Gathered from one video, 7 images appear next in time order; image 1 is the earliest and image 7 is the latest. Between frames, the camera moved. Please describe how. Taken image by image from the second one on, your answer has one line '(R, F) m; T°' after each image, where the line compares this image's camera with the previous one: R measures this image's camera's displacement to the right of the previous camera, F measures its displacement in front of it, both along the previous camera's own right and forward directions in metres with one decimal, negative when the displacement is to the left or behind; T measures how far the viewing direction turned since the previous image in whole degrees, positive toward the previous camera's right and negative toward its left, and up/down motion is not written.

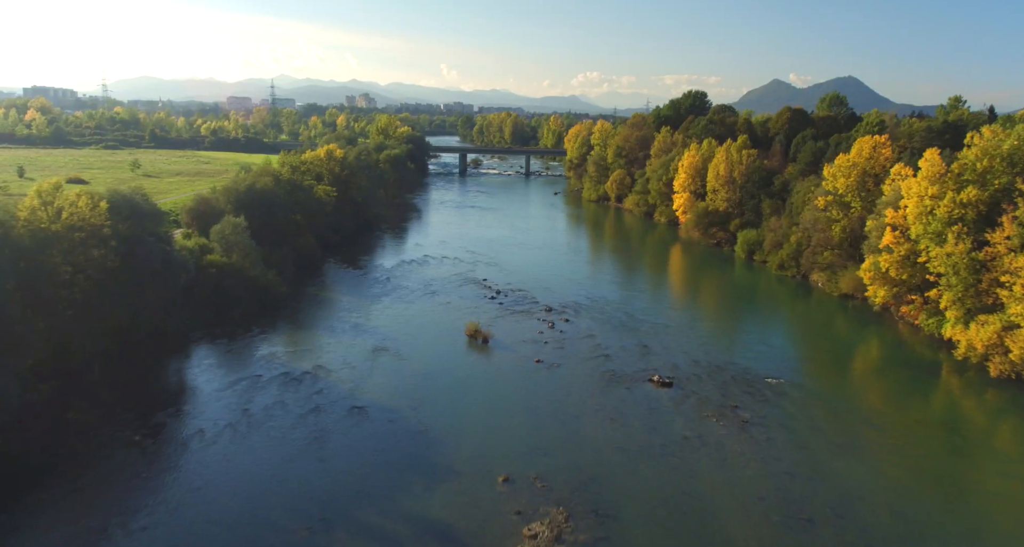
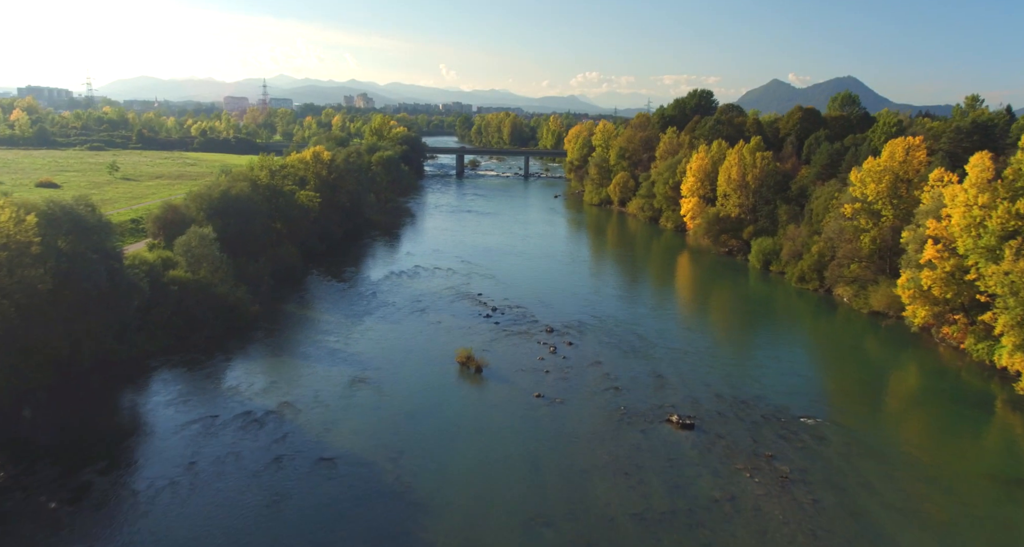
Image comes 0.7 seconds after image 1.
(+0.1, +4.1) m; 0°
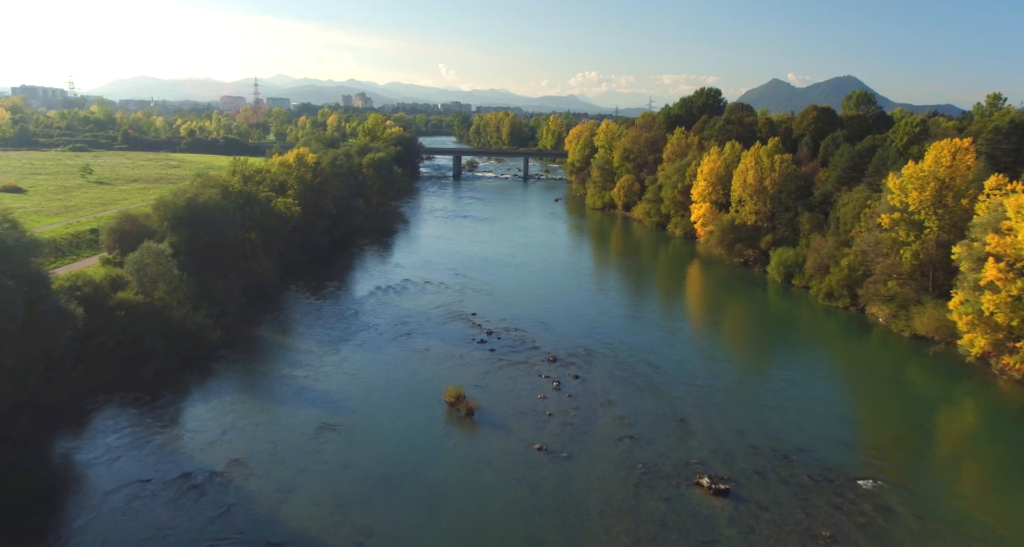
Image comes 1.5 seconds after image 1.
(+0.1, +4.6) m; 0°
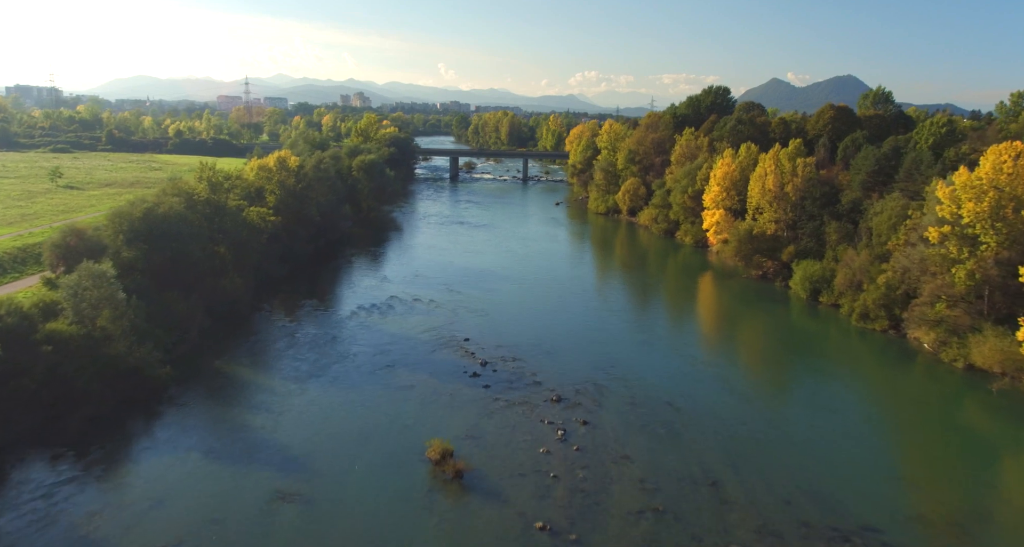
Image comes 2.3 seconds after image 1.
(+0.1, +4.6) m; 0°
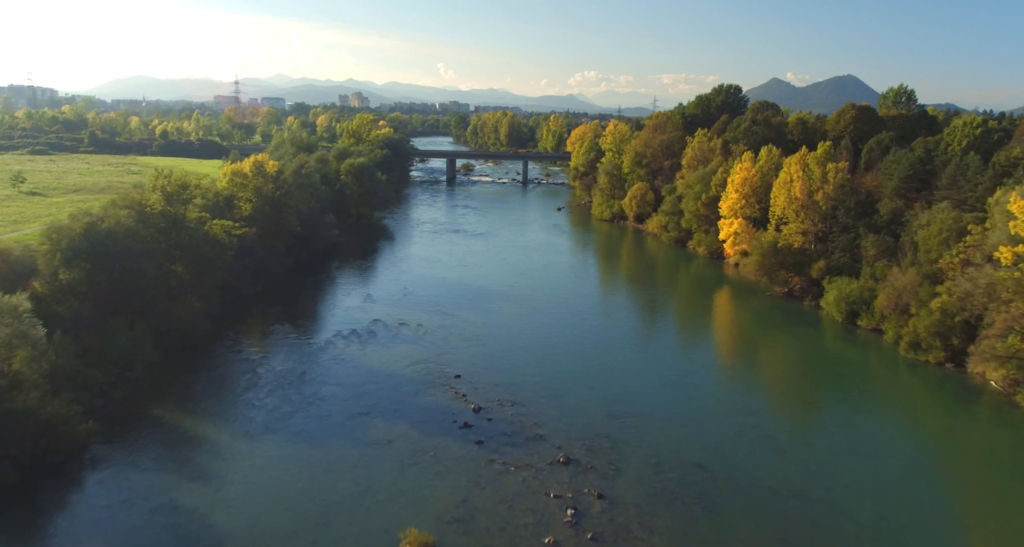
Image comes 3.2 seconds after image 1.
(0.0, +5.0) m; 0°
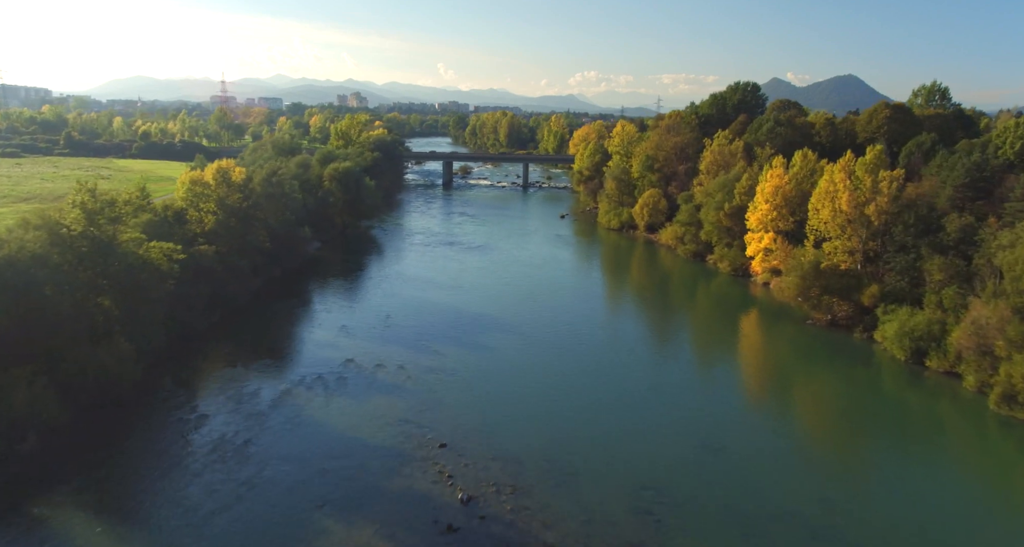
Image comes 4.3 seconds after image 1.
(0.0, +6.4) m; 0°
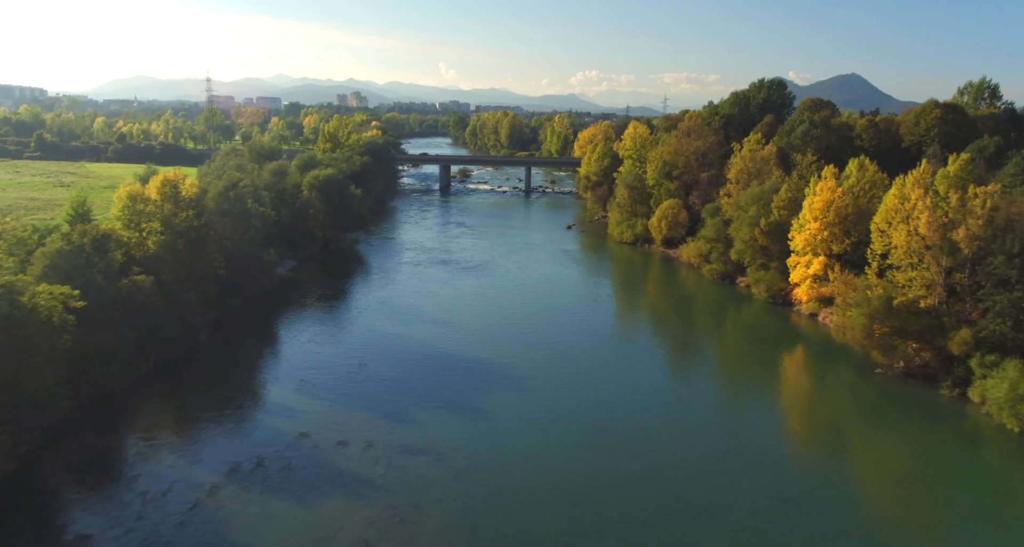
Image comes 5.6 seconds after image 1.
(0.0, +7.4) m; 0°
